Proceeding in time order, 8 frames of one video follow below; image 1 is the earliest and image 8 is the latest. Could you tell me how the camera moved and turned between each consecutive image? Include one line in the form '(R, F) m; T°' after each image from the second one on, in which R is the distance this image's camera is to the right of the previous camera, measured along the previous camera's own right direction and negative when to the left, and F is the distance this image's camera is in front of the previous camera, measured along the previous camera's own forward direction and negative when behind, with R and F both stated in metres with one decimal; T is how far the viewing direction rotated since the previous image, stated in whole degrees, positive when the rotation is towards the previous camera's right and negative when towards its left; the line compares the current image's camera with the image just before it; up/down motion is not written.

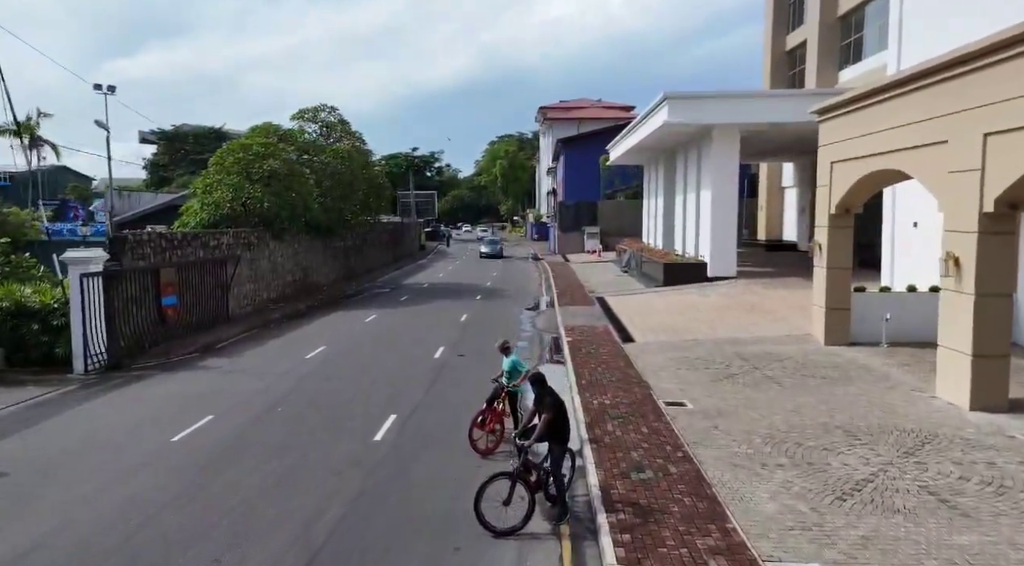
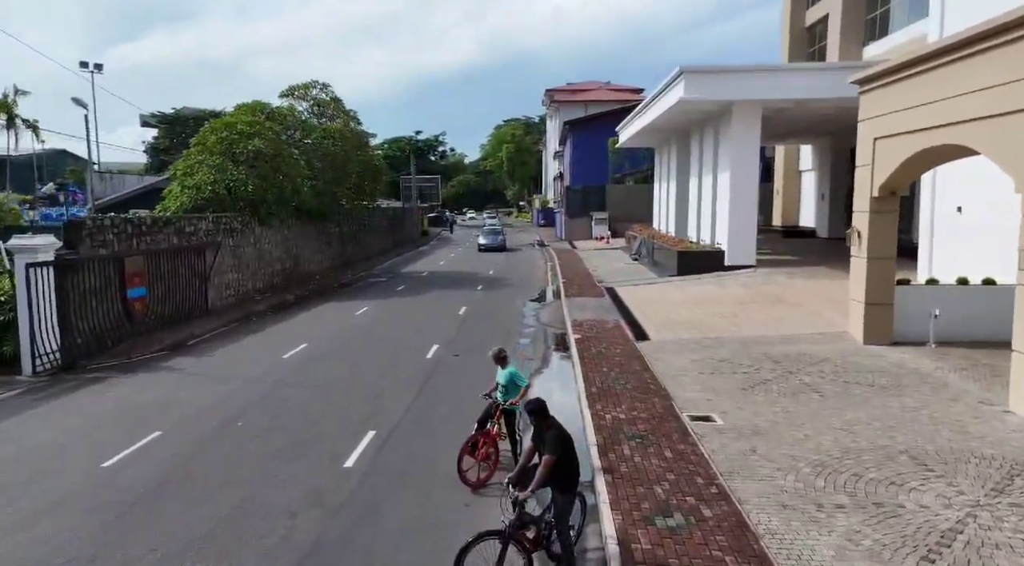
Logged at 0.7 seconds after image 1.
(+0.1, +1.6) m; -1°
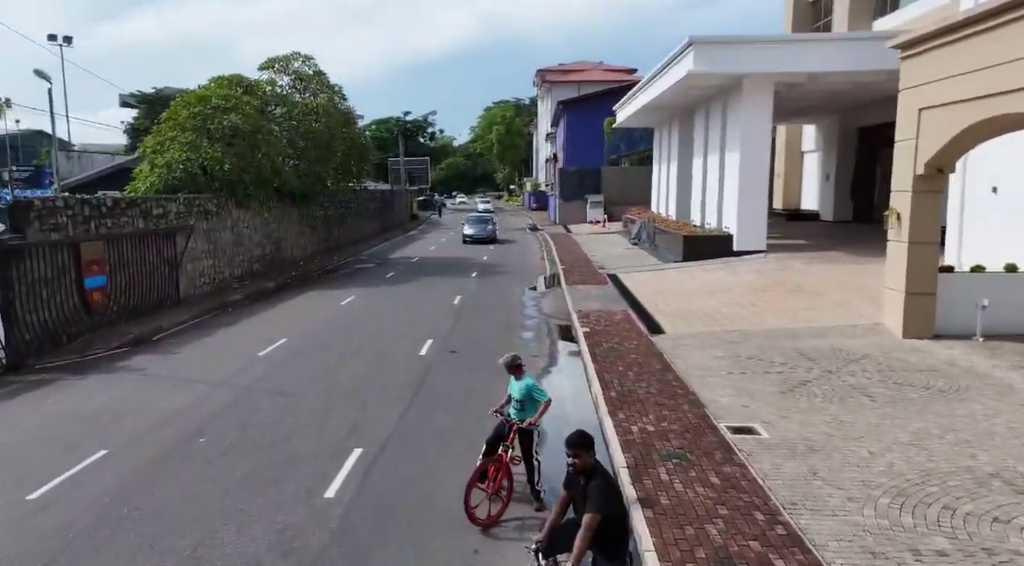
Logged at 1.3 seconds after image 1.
(-0.3, +1.4) m; +1°
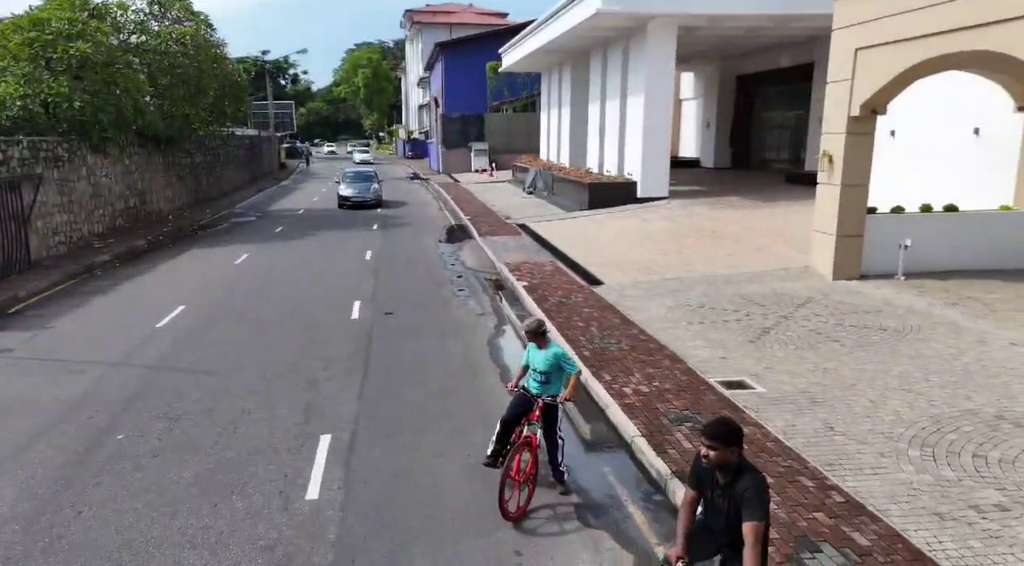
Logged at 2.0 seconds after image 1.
(-1.2, +1.1) m; +11°
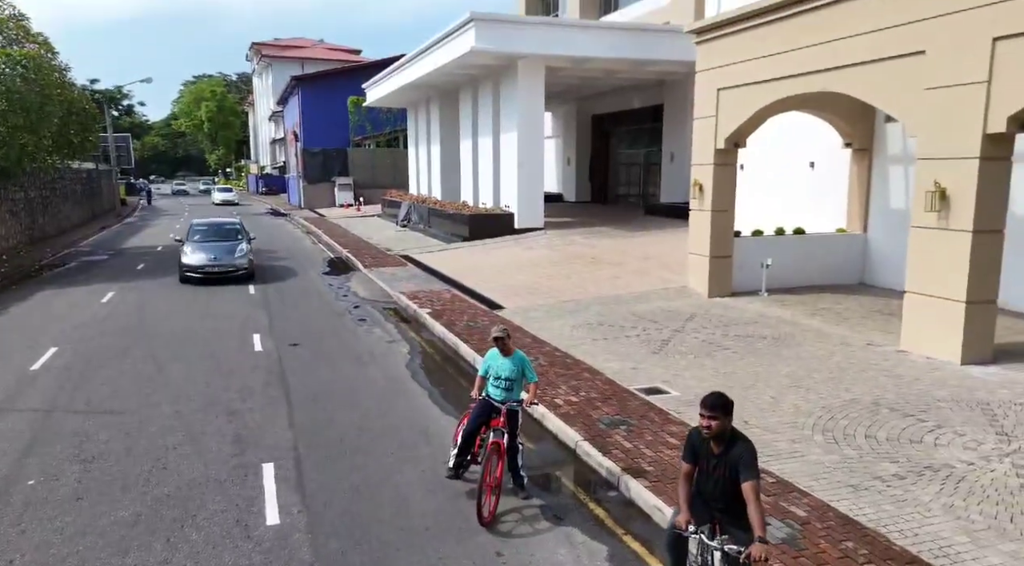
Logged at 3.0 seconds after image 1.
(-0.8, -0.1) m; +12°
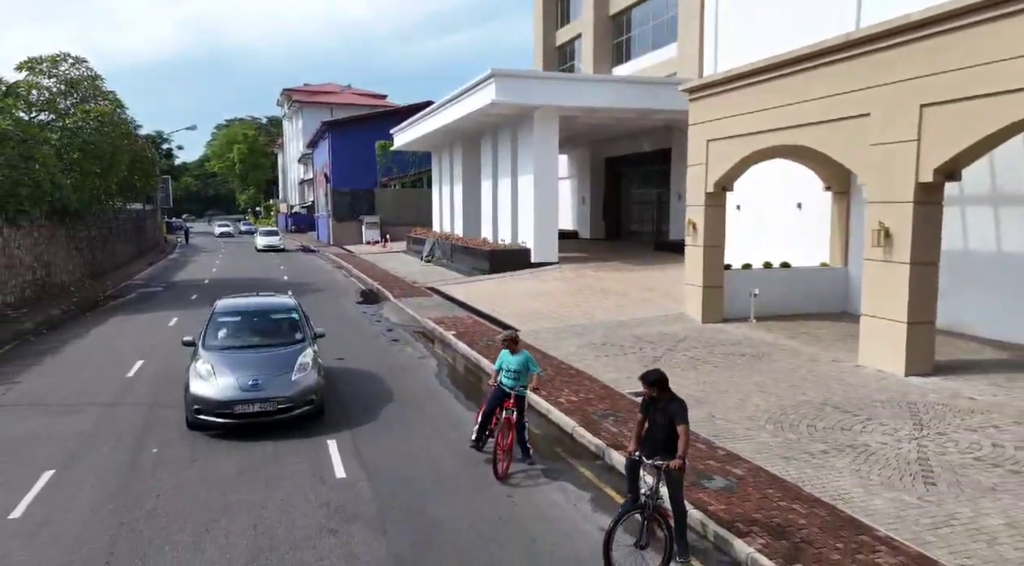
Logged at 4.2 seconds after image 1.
(+0.1, -1.8) m; -2°
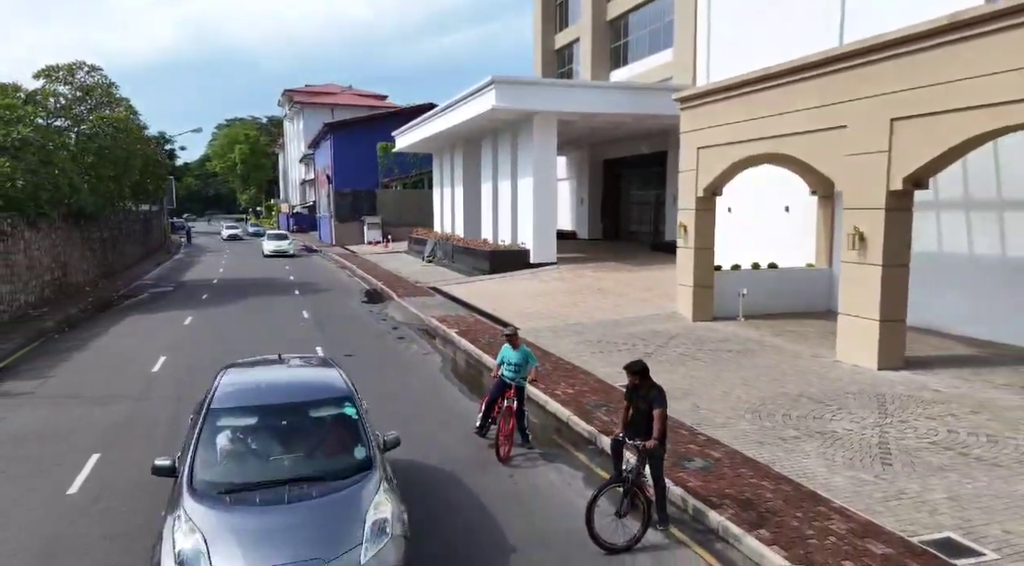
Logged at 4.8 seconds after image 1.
(0.0, -0.8) m; 0°
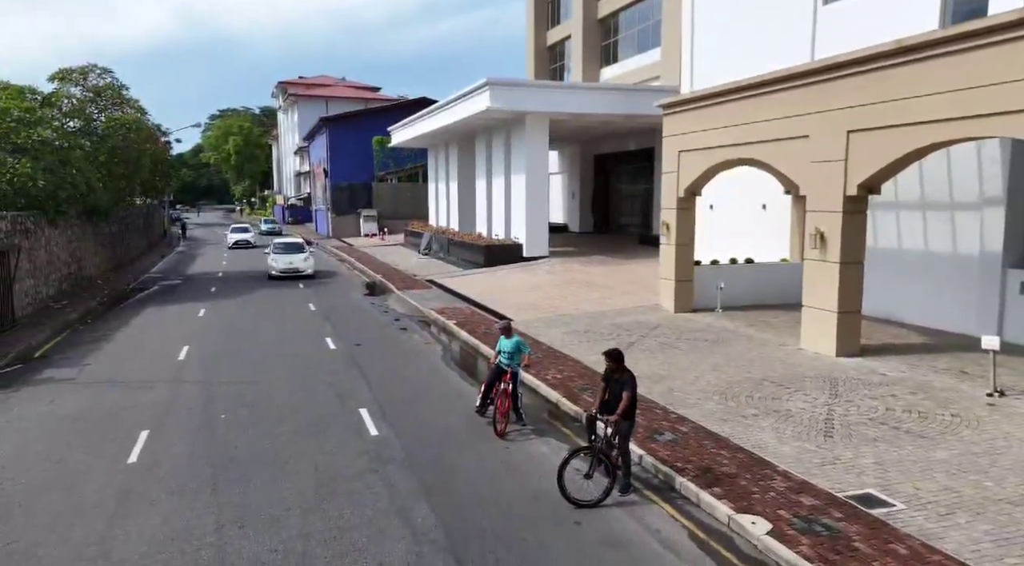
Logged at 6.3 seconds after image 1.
(0.0, -1.2) m; +1°
